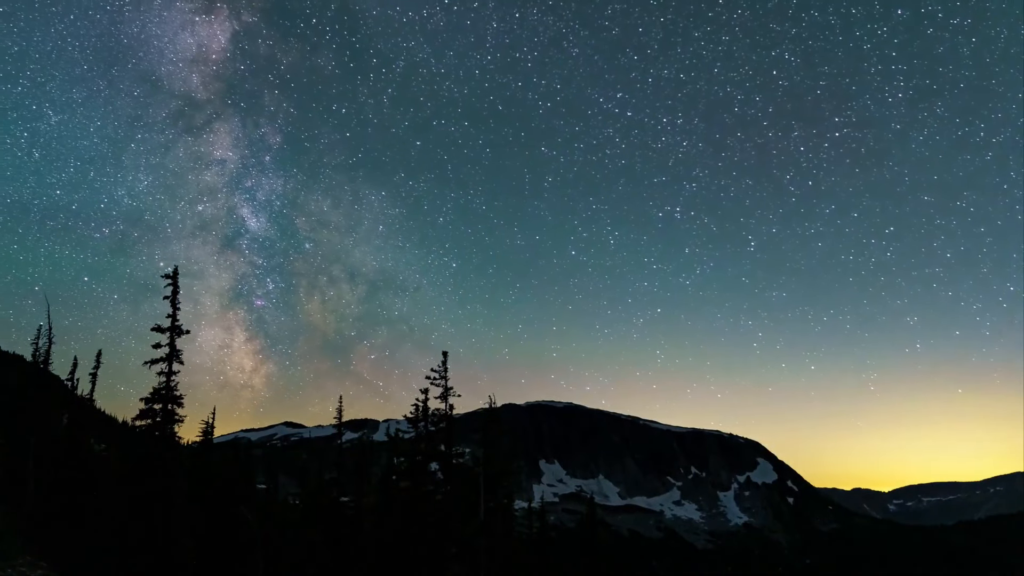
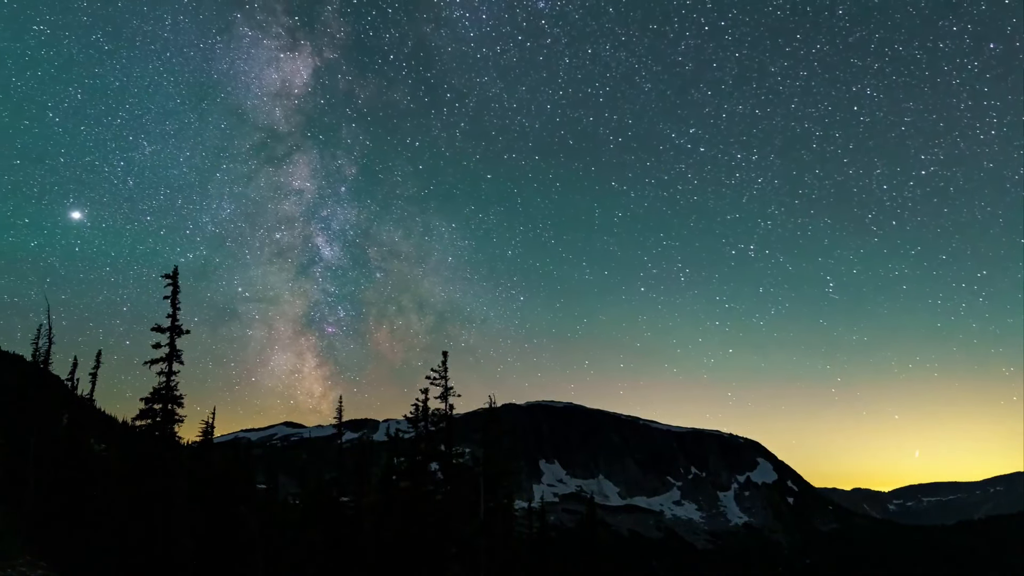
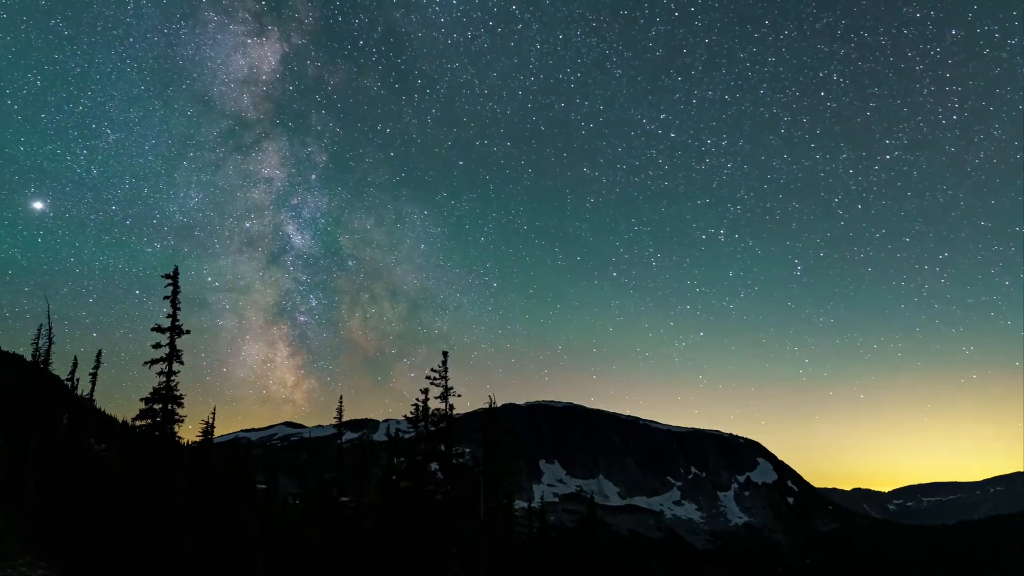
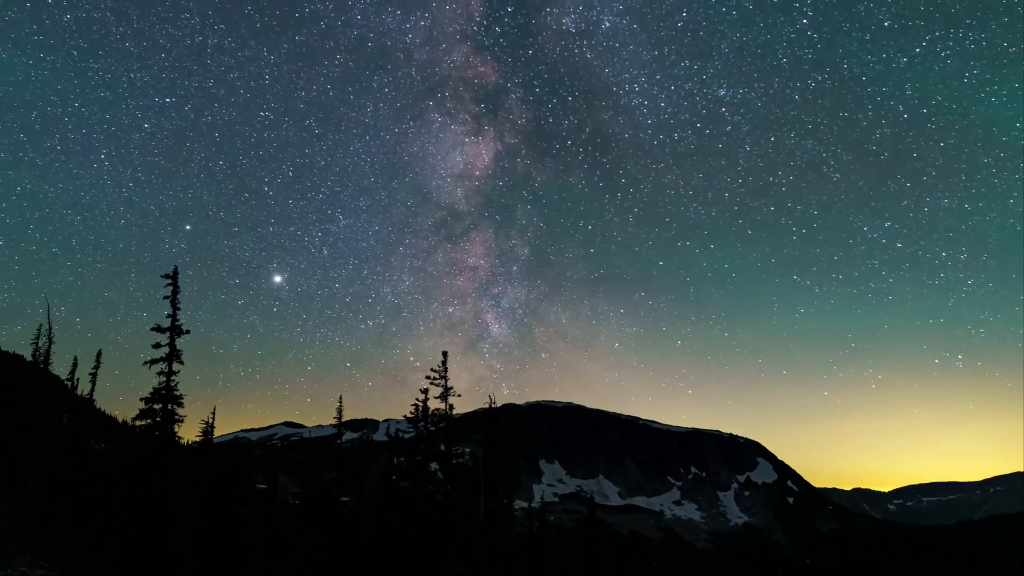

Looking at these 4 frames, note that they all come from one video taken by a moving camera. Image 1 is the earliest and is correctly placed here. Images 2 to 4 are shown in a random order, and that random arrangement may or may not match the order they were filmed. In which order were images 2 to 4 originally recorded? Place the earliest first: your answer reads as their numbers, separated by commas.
3, 2, 4
